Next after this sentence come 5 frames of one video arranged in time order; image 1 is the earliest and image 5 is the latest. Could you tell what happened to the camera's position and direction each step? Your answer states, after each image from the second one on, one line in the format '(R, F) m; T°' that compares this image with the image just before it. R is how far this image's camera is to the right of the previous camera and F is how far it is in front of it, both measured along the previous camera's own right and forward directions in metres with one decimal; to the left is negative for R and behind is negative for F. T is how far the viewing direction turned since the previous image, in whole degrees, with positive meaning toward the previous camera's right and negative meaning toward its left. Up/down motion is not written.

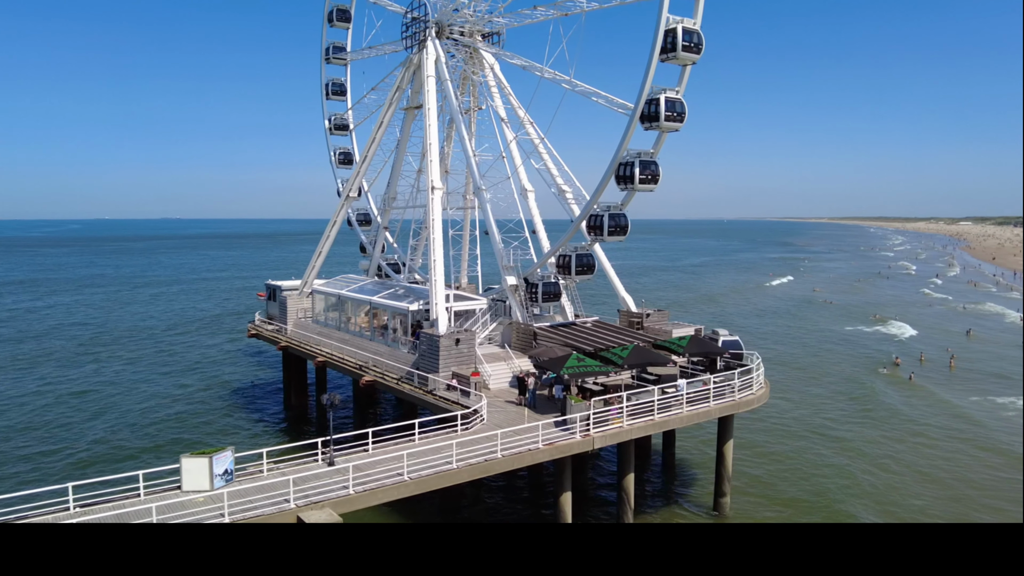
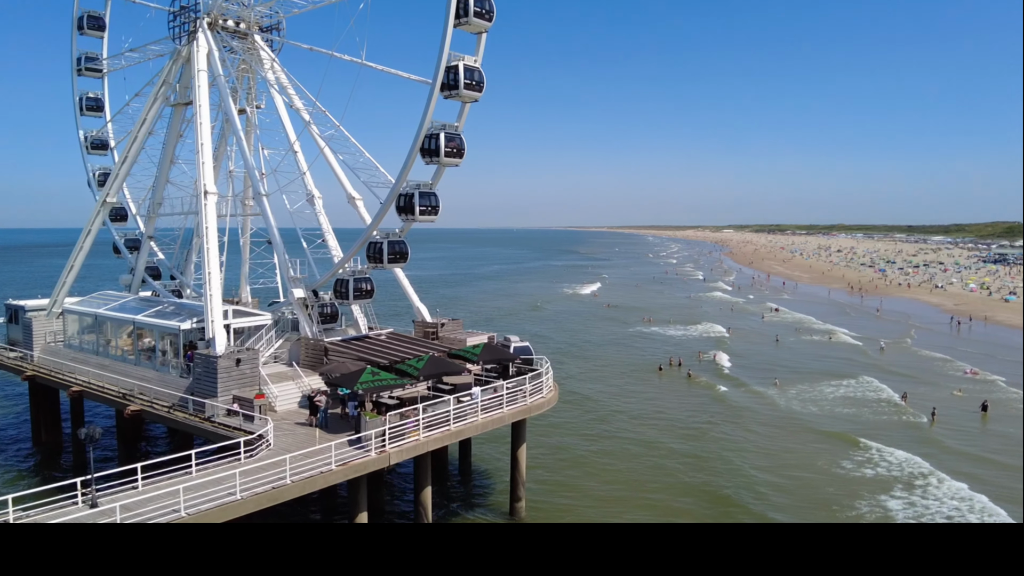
(+1.4, +0.8) m; +13°
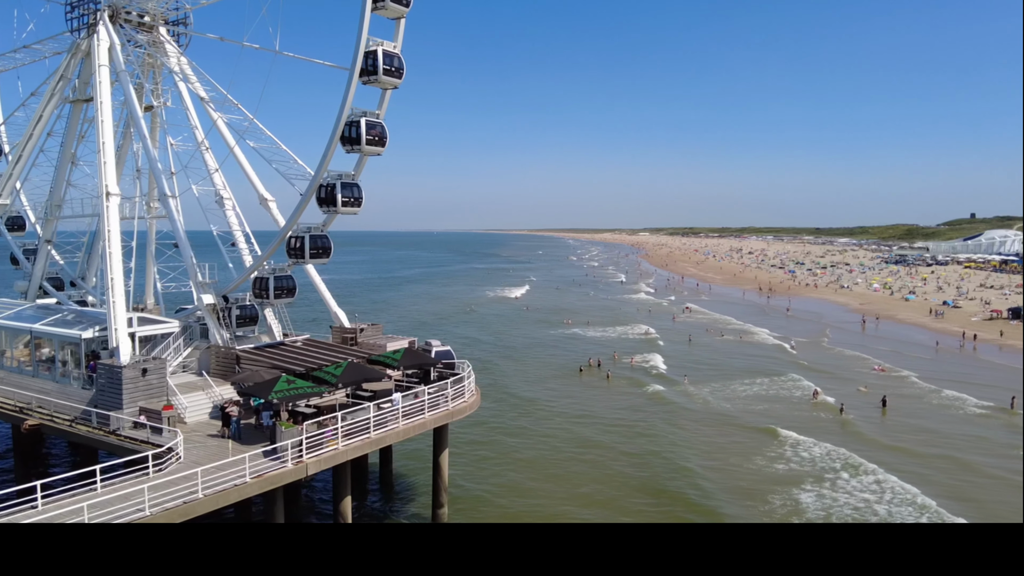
(0.0, +0.1) m; +6°
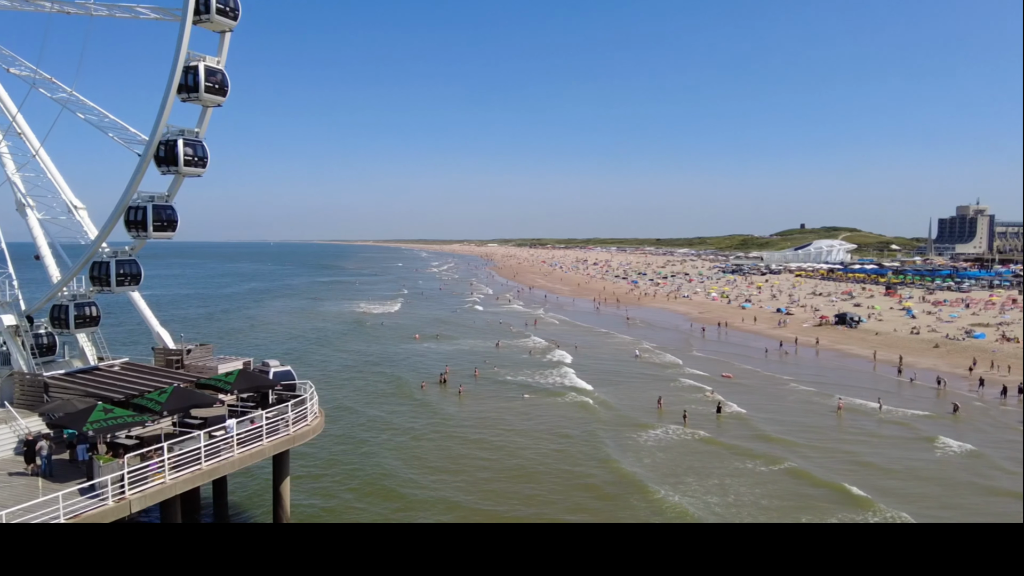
(0.0, +0.5) m; +11°
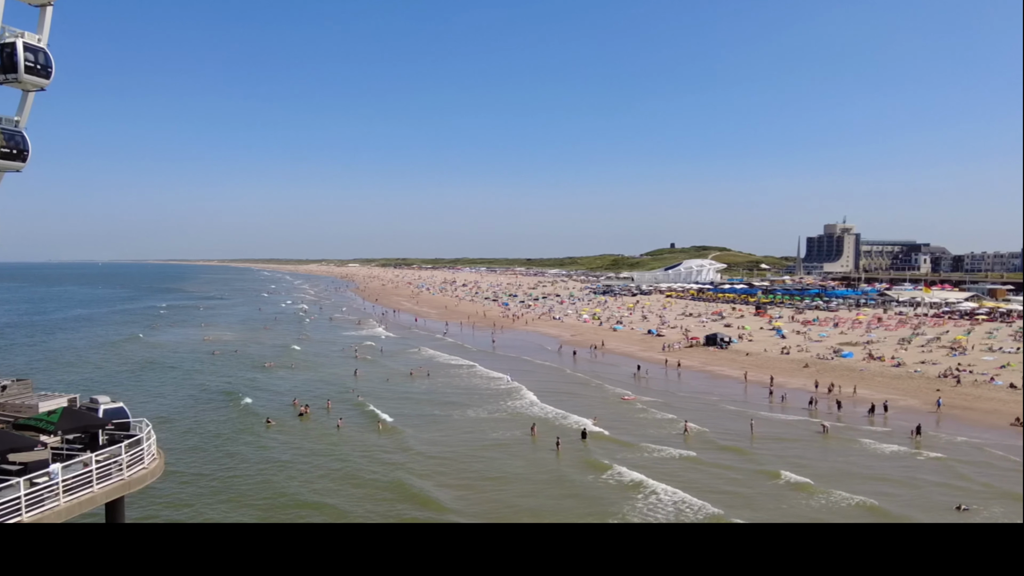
(+0.1, +0.7) m; +9°
